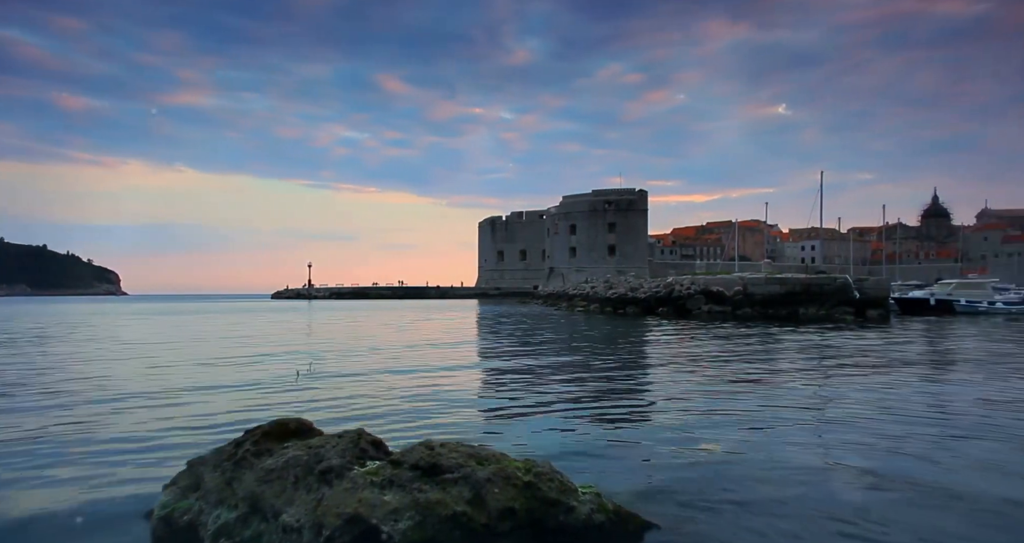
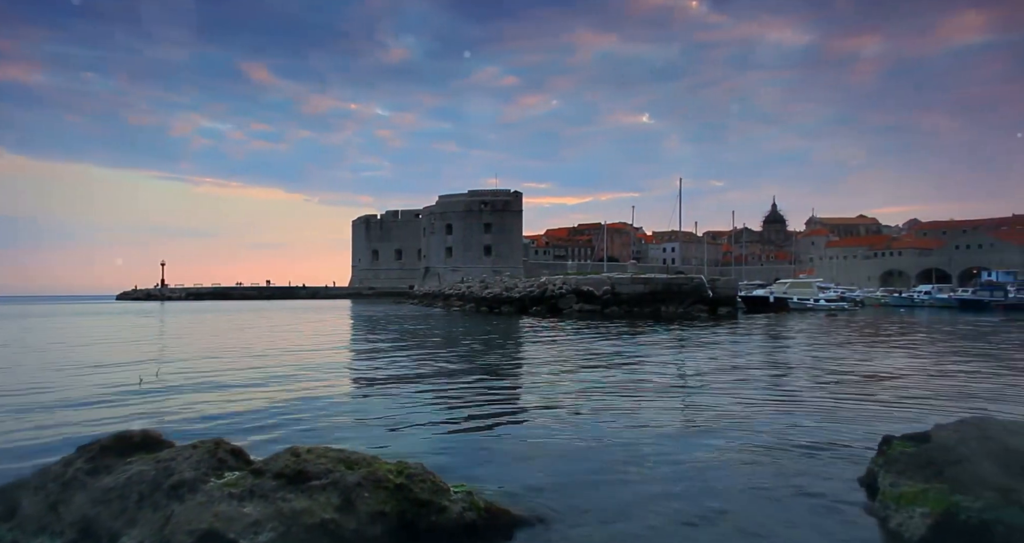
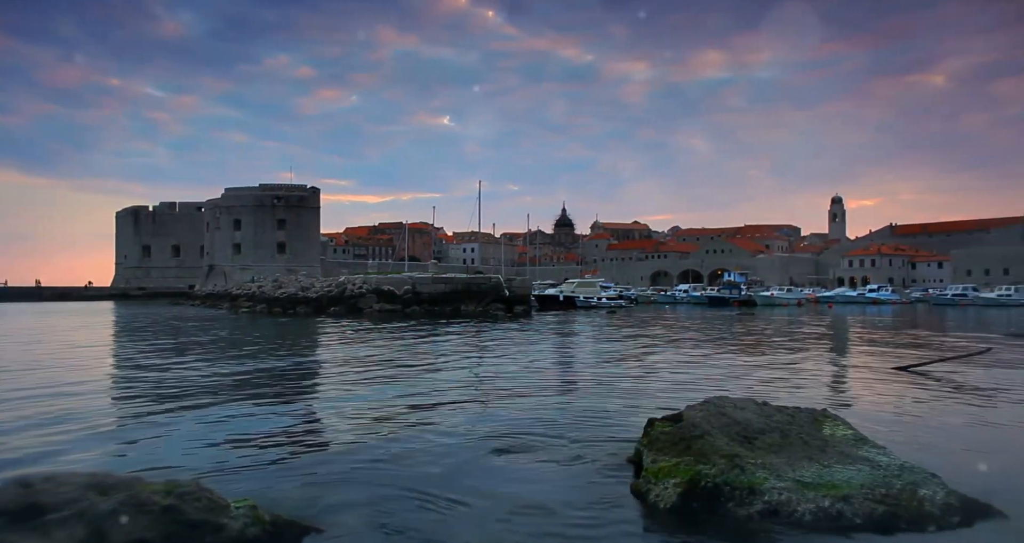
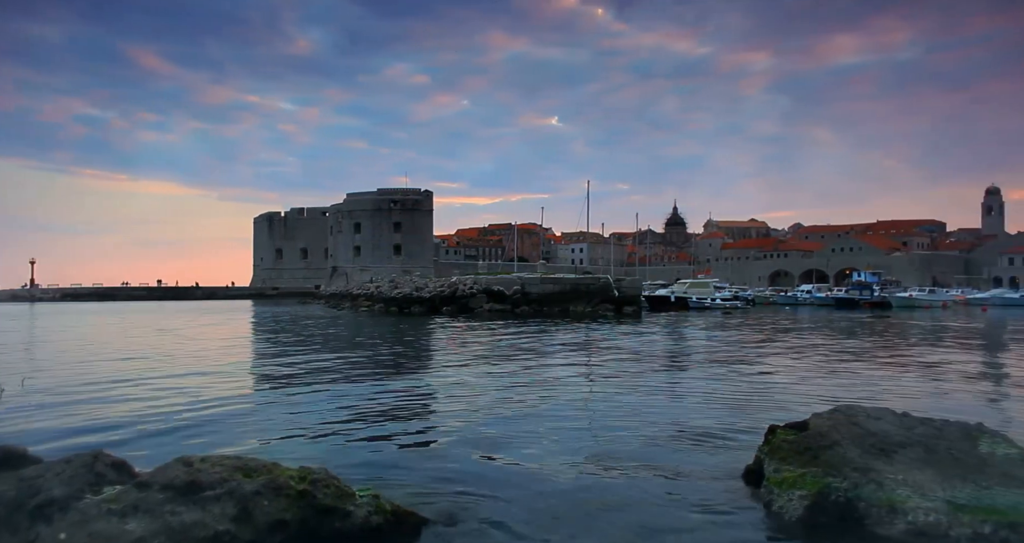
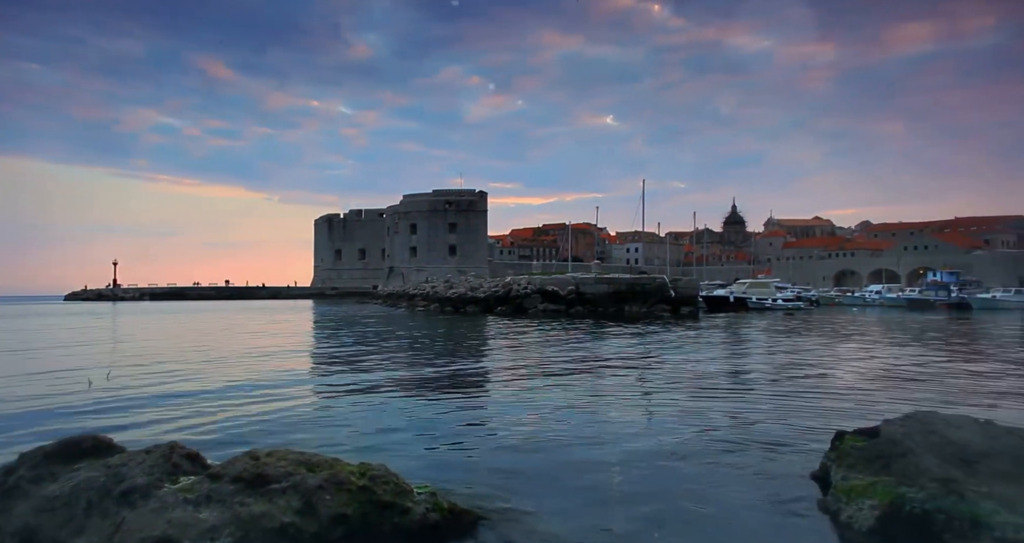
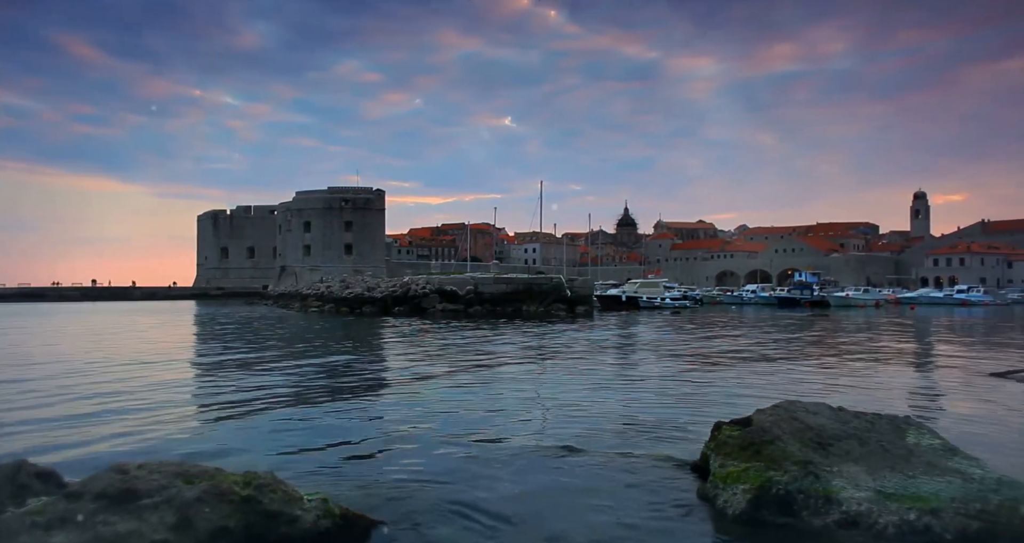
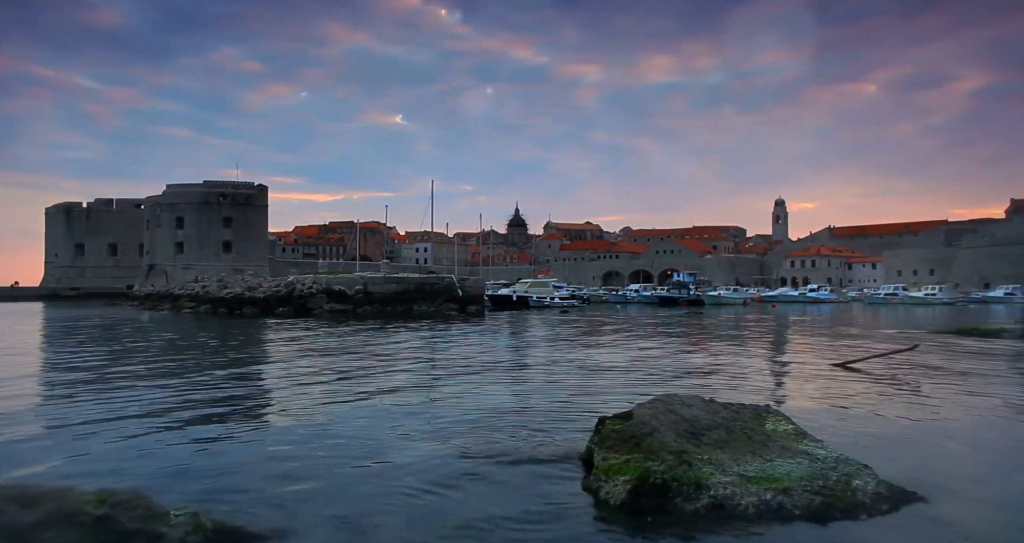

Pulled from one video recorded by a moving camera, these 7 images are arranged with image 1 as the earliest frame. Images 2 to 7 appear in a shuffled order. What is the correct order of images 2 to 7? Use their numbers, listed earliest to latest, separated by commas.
2, 5, 4, 6, 3, 7
